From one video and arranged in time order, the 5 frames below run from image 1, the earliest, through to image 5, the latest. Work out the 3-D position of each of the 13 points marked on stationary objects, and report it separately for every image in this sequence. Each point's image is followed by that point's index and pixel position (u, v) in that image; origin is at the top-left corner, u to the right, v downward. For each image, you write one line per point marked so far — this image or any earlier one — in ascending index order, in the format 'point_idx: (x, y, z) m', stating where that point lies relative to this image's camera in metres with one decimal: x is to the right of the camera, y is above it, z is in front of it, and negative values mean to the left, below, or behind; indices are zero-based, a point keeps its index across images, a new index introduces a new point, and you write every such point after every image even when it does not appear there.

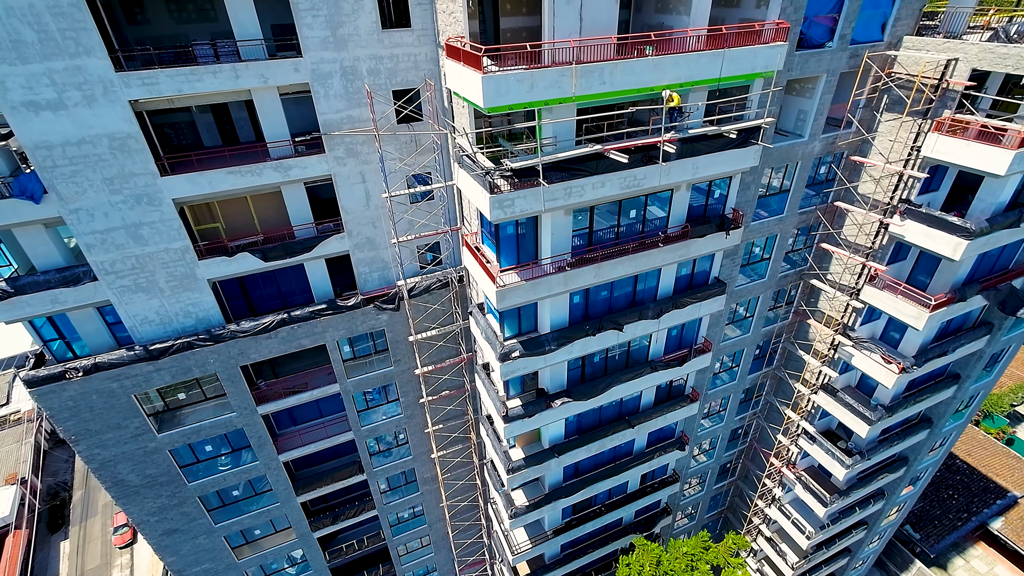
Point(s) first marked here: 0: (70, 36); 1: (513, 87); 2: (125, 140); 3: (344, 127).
0: (-13.4, +7.7, +14.7) m
1: (0.0, +5.7, +13.7) m
2: (-13.2, +5.0, +16.5) m
3: (-6.6, +6.3, +18.9) m
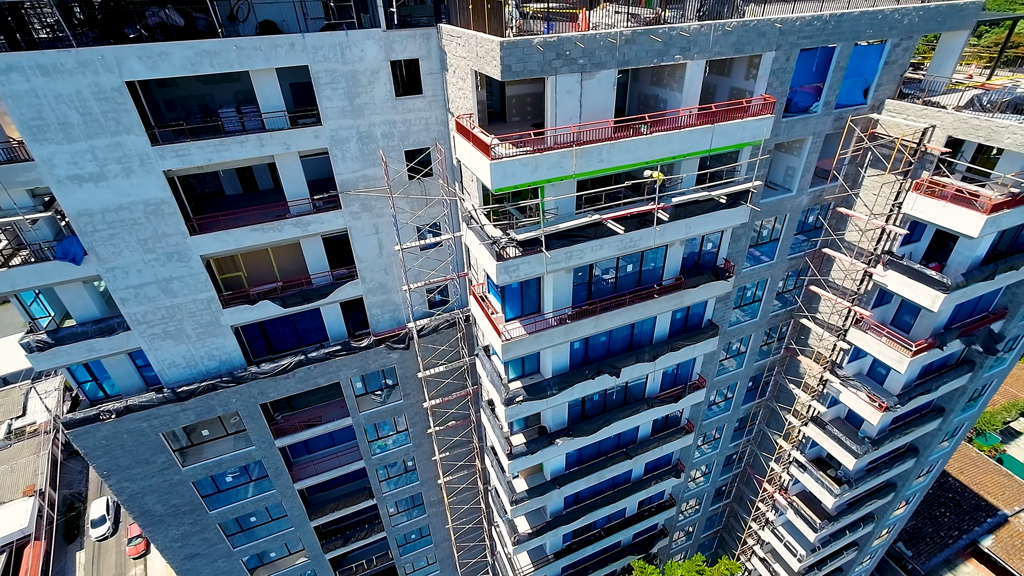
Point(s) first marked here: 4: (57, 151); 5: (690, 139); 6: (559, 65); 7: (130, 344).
0: (-13.3, +5.7, +16.1) m
1: (+0.2, +3.7, +15.0) m
2: (-13.0, +3.0, +17.8) m
3: (-6.4, +4.3, +20.2) m
4: (-14.9, +4.5, +15.9) m
5: (+6.2, +5.2, +16.8) m
6: (+1.4, +6.7, +14.6) m
7: (-15.6, -2.3, +19.8) m
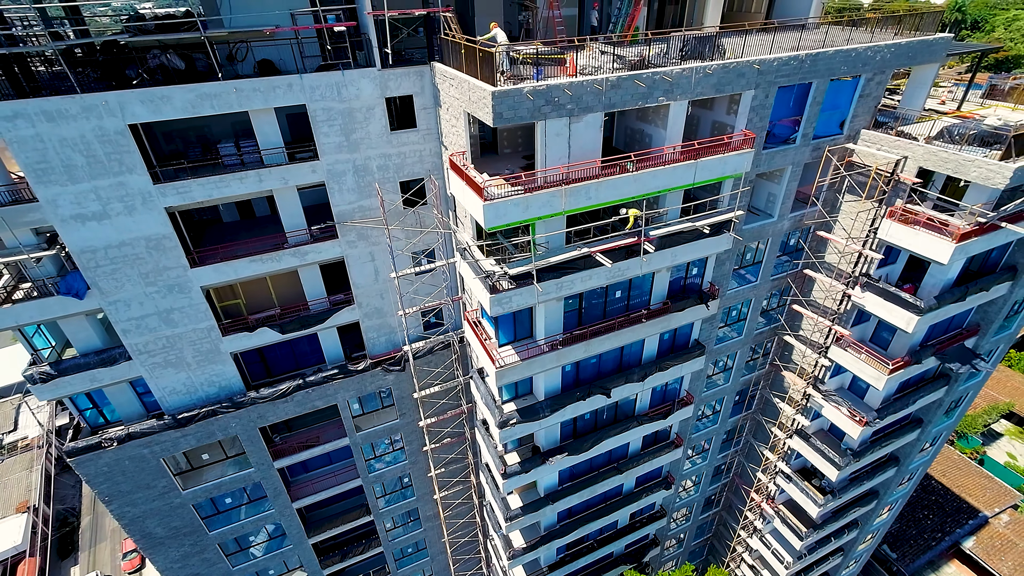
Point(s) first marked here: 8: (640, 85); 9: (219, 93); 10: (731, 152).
0: (-13.6, +4.5, +16.5) m
1: (0.0, +2.5, +15.7) m
2: (-13.3, +1.8, +18.3) m
3: (-6.7, +3.1, +20.8) m
4: (-15.2, +3.2, +16.3) m
5: (+5.9, +4.1, +17.6) m
6: (+1.1, +5.6, +15.3) m
7: (-15.9, -3.6, +20.2) m
8: (+4.3, +6.8, +16.1) m
9: (-10.2, +6.7, +16.8) m
10: (+8.3, +5.1, +18.3) m
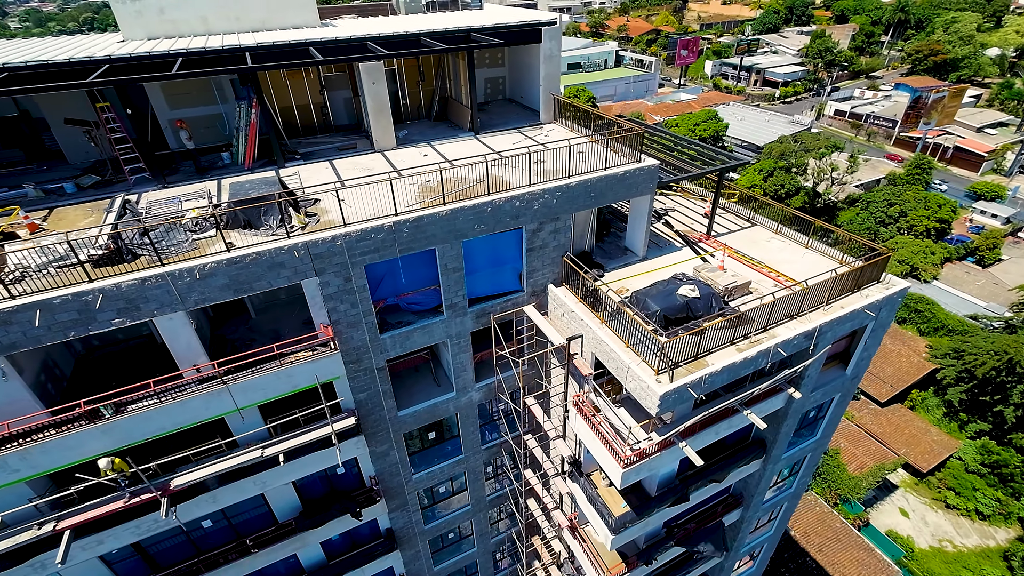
0: (-13.2, +5.7, +15.6) m
1: (+0.1, +3.7, +13.0) m
2: (-12.8, +3.0, +17.2) m
3: (-6.0, +4.1, +18.9) m
4: (-14.9, +4.6, +15.5) m
5: (+6.2, +5.1, +14.2) m
6: (+1.2, +6.8, +12.6) m
7: (-15.2, -2.4, +19.1) m
8: (+4.5, +7.8, +13.1) m
9: (-9.8, +8.0, +15.5) m
10: (+8.7, +6.1, +14.7) m
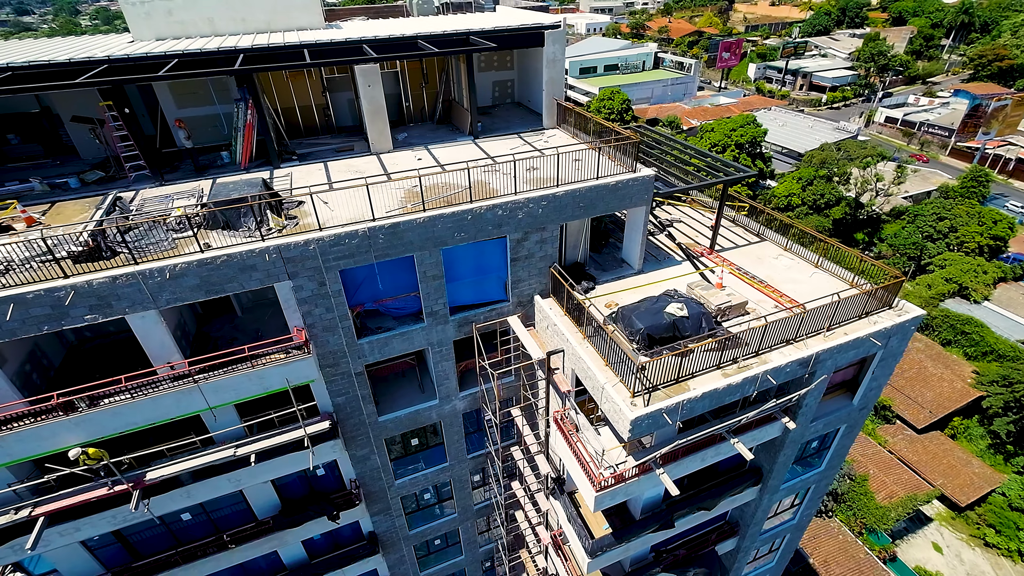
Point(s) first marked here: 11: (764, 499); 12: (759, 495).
0: (-13.6, +6.0, +16.0) m
1: (-0.6, +3.4, +12.6) m
2: (-13.2, +3.2, +17.6) m
3: (-6.2, +4.0, +18.9) m
4: (-15.4, +4.9, +16.1) m
5: (+5.6, +4.5, +13.4) m
6: (+0.6, +6.4, +12.1) m
7: (-15.7, -2.1, +19.7) m
8: (+3.9, +7.3, +12.4) m
9: (-10.1, +8.0, +15.8) m
10: (+8.2, +5.4, +13.7) m
11: (+10.1, -8.5, +19.4) m
12: (+9.8, -8.2, +19.1) m
